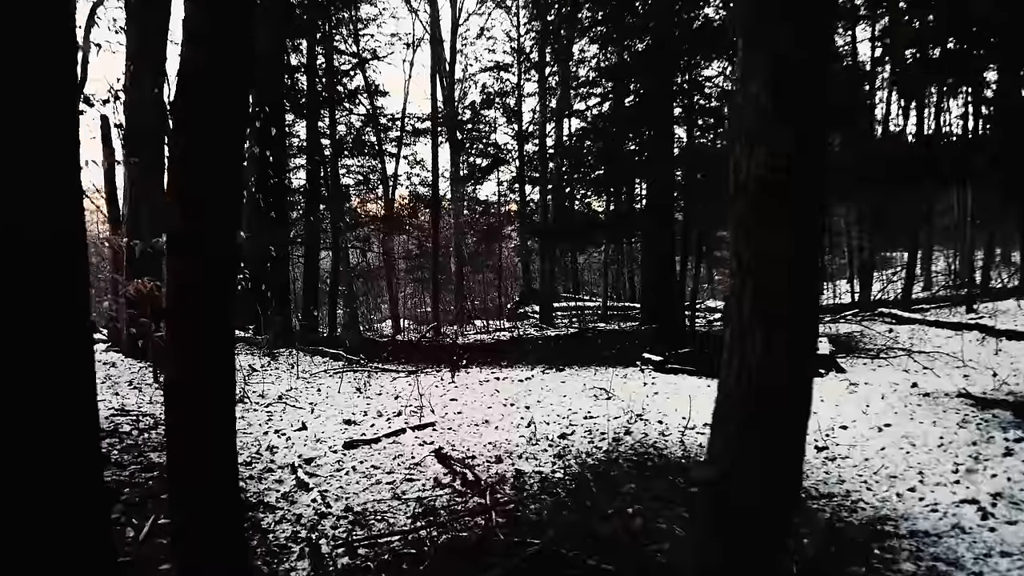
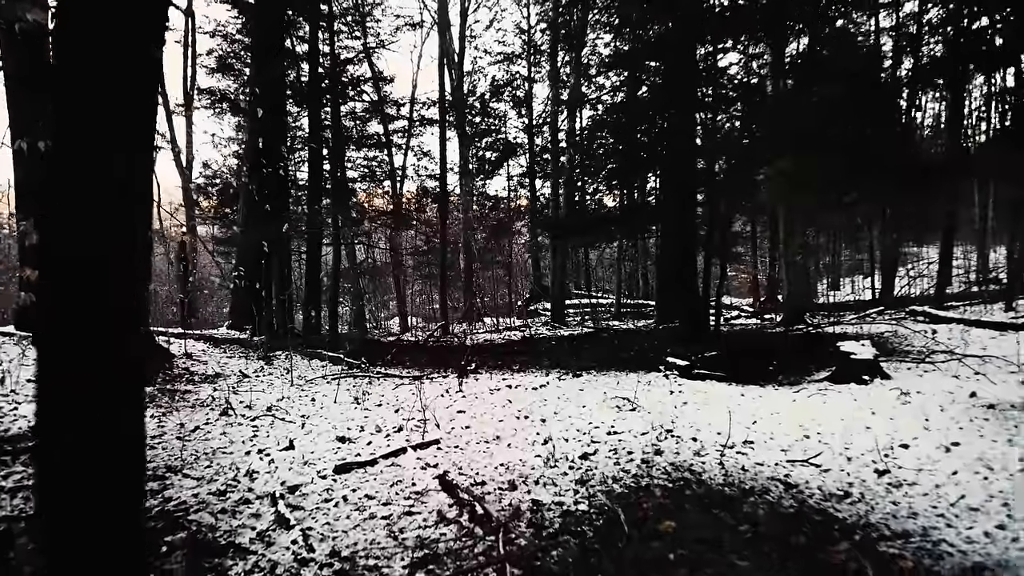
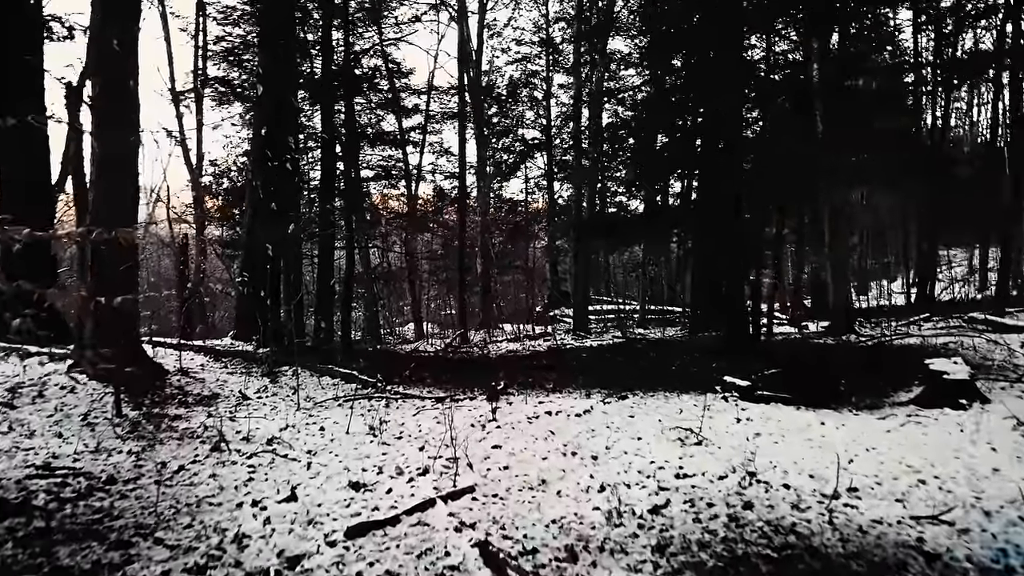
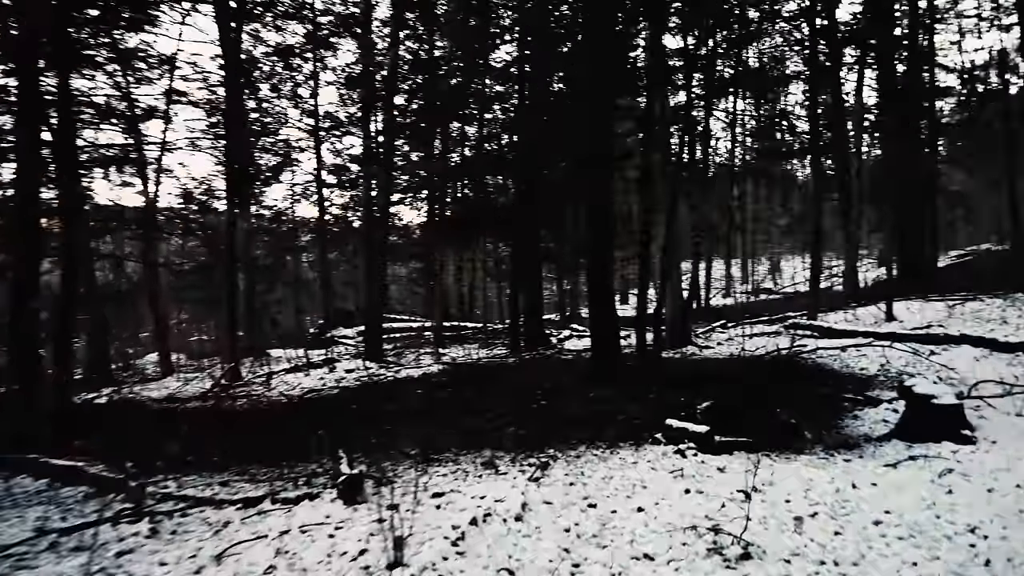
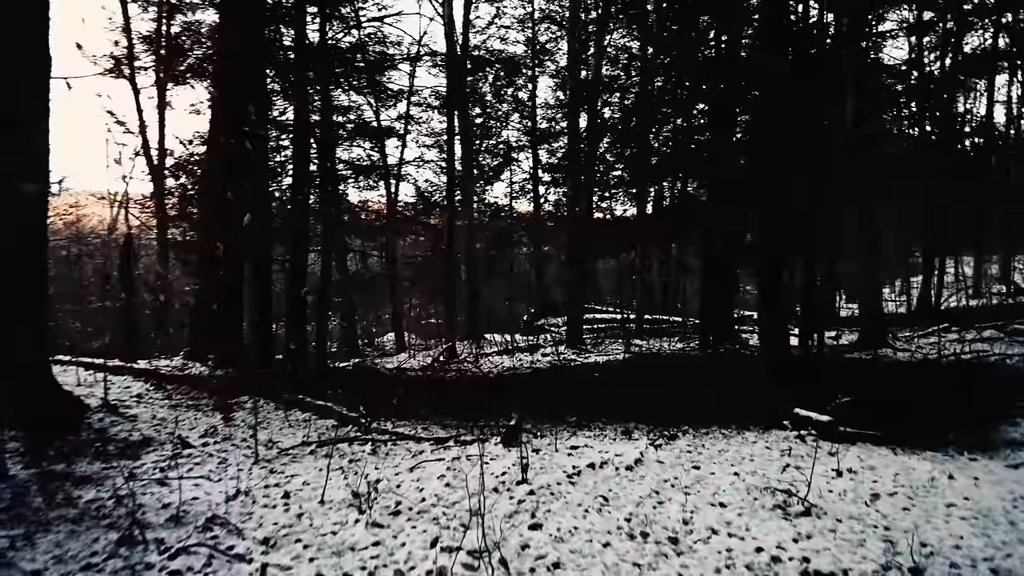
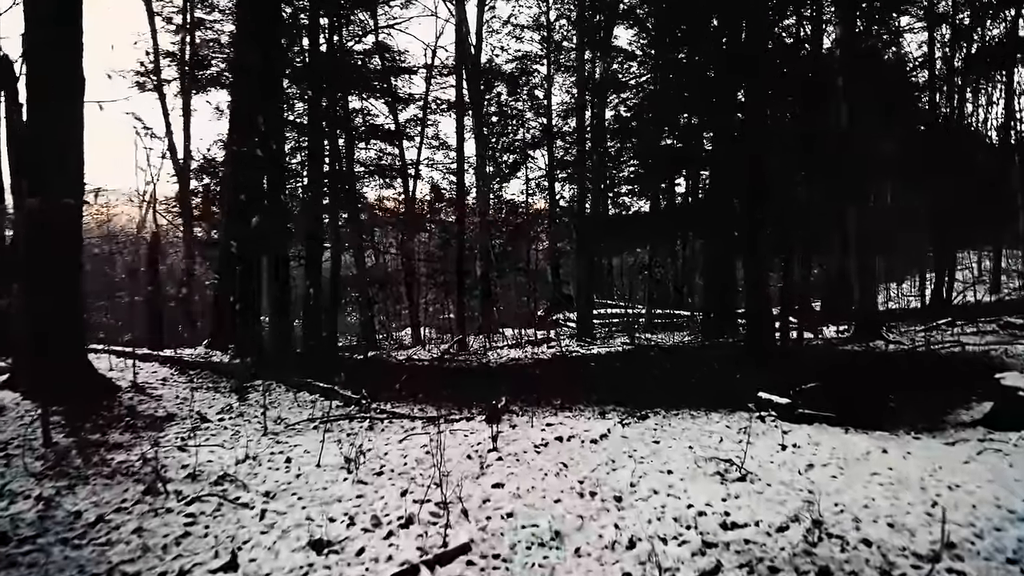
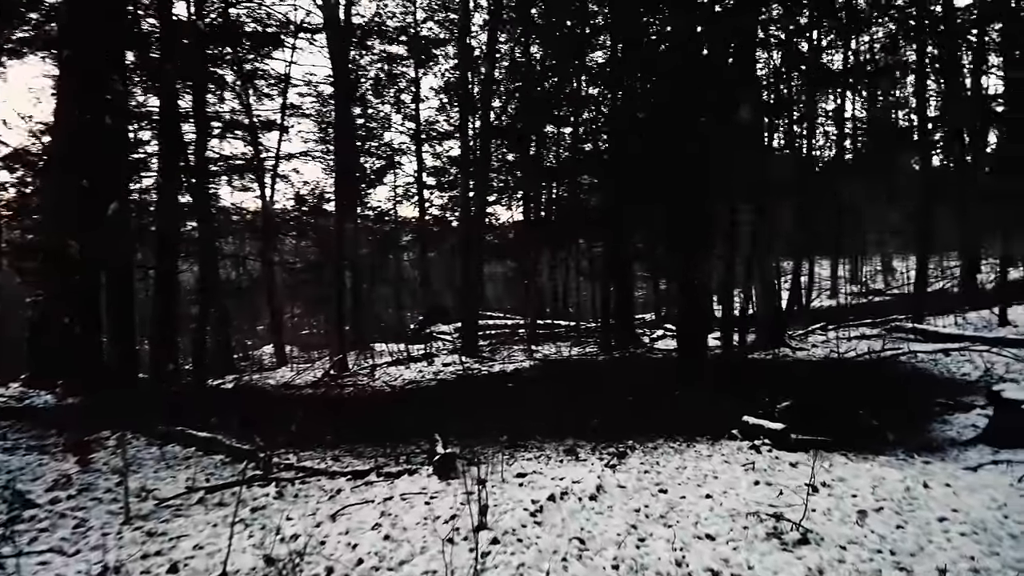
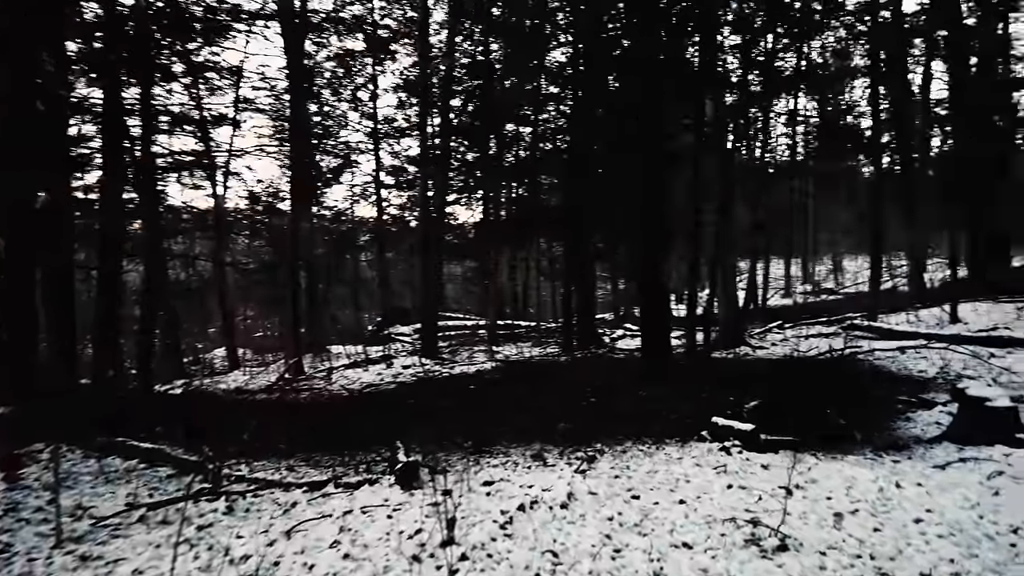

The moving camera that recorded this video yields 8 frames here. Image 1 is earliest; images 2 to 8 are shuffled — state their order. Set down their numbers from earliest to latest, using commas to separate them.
2, 3, 6, 5, 7, 8, 4
